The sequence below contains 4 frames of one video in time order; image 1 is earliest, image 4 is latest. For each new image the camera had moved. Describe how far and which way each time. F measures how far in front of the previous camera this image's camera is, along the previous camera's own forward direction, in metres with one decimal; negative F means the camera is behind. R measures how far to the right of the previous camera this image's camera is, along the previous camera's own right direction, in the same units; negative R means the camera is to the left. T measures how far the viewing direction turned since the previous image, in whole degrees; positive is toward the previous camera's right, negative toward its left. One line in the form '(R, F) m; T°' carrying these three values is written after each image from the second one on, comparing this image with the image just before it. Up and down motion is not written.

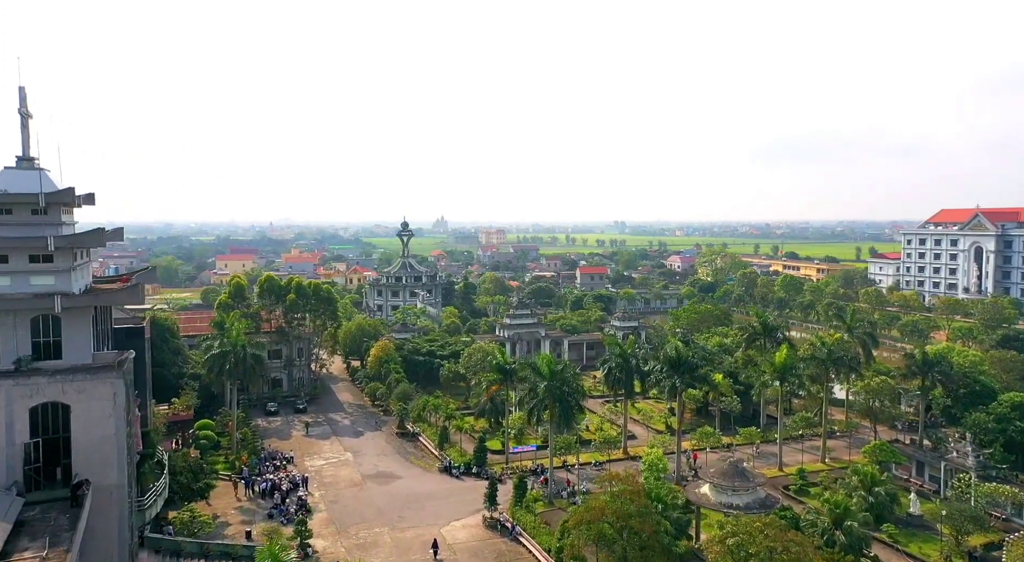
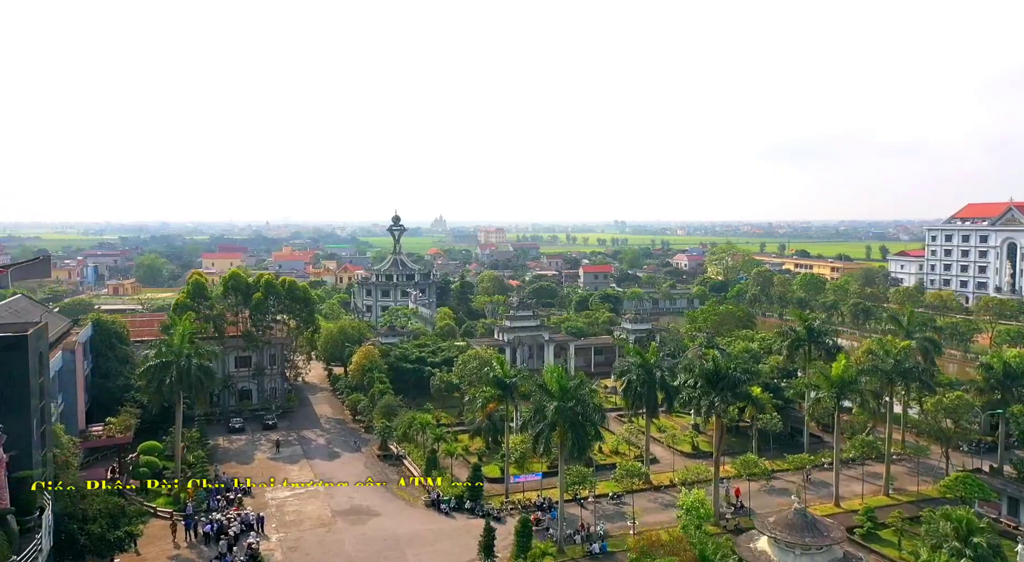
(-0.1, +6.2) m; 0°
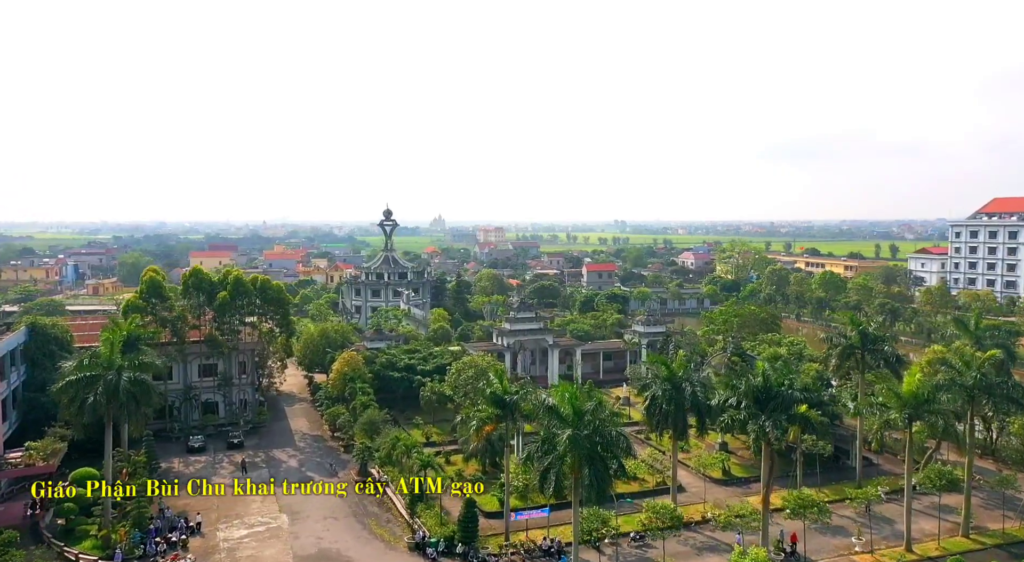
(-0.1, +5.4) m; 0°
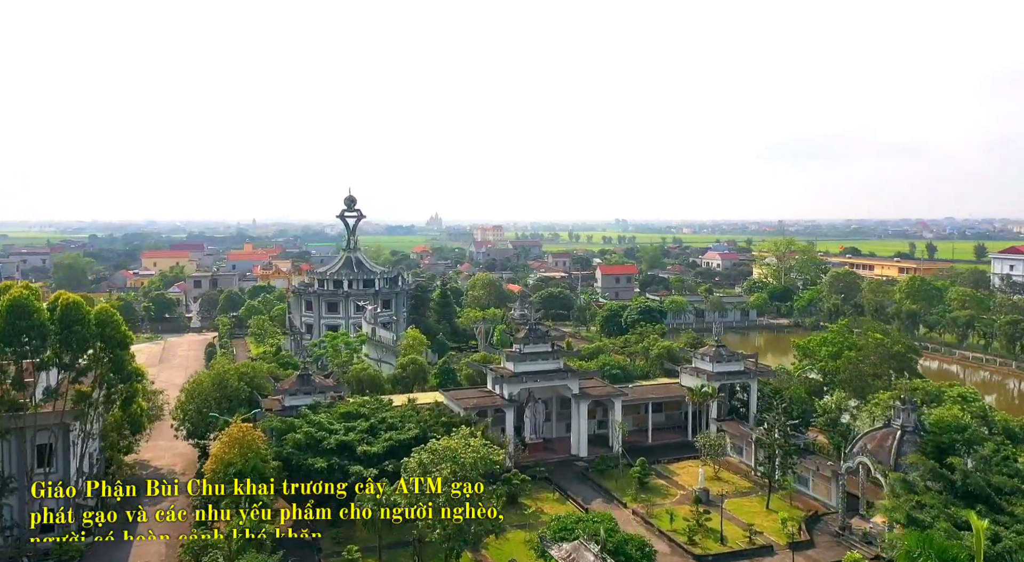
(-0.2, +17.8) m; 0°
